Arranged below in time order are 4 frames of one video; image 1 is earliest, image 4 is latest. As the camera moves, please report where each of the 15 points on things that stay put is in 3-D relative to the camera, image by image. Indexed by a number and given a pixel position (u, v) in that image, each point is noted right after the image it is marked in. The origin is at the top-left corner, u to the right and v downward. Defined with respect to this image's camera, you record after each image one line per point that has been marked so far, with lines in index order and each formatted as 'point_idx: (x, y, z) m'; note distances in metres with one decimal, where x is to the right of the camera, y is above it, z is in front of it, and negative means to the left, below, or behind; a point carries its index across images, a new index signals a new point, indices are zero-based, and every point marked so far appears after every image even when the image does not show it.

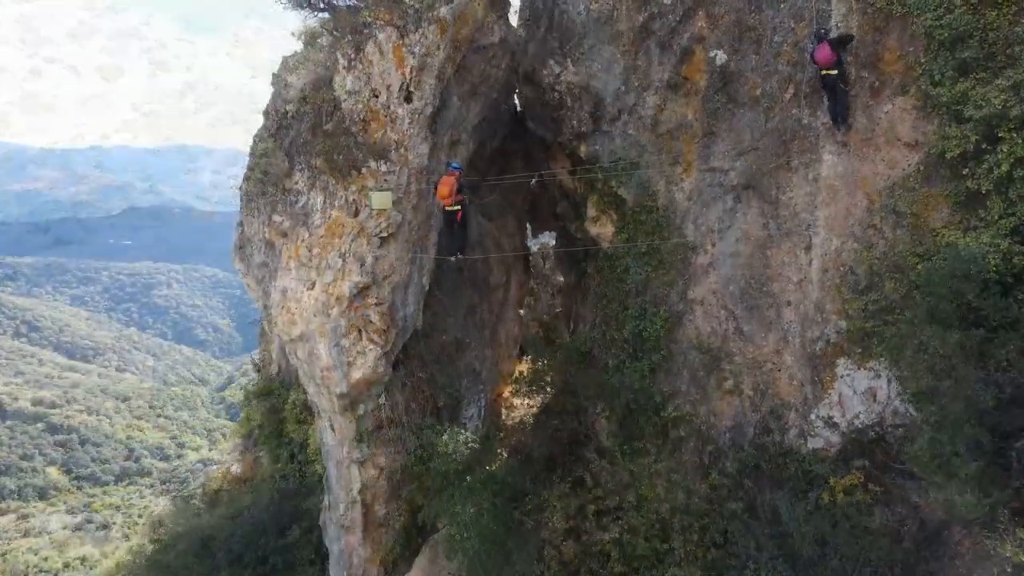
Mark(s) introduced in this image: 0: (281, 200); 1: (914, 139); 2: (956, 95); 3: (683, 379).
0: (-4.0, +1.5, +11.7) m
1: (+5.9, +2.2, +9.8) m
2: (+6.0, +2.6, +8.9) m
3: (+3.0, -1.7, +12.5) m
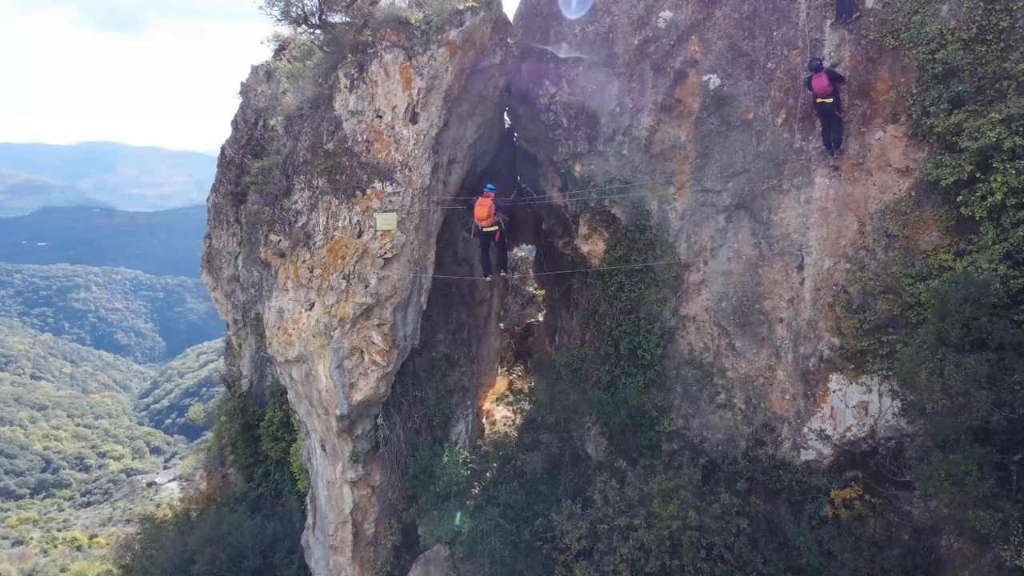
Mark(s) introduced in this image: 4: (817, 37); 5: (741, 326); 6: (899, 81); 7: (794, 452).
0: (-4.0, +1.2, +11.5) m
1: (+6.0, +1.9, +10.3) m
2: (+6.2, +2.3, +9.4) m
3: (+3.0, -2.0, +12.7) m
4: (+5.0, +4.1, +11.1) m
5: (+4.1, -0.7, +12.2) m
6: (+5.9, +3.2, +10.3) m
7: (+4.8, -2.8, +11.5) m
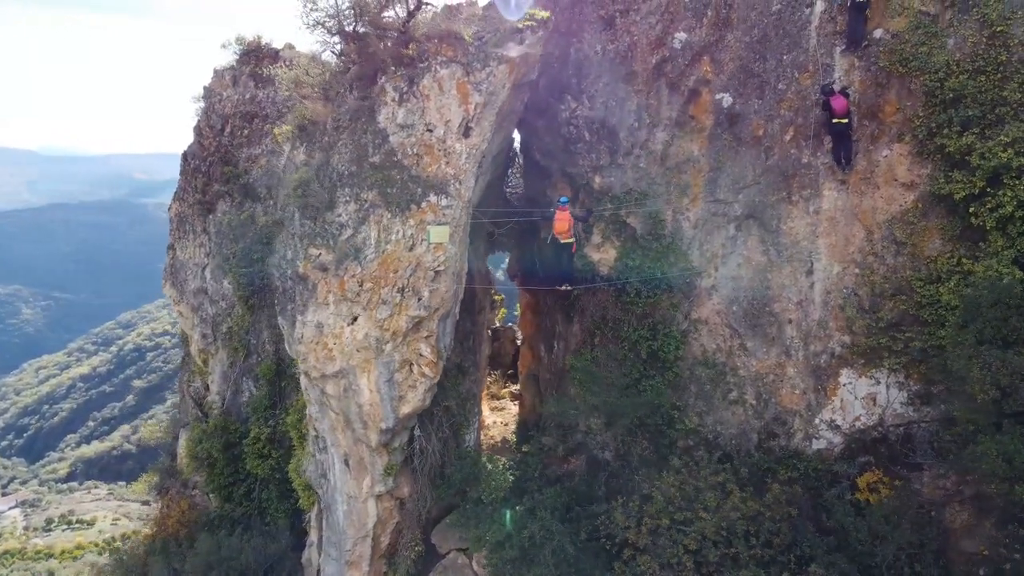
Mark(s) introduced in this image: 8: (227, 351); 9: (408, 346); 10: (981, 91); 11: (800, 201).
0: (-3.3, +0.9, +11.3) m
1: (+6.8, +1.9, +11.5) m
2: (+7.1, +2.2, +10.7) m
3: (+3.6, -2.1, +13.5) m
4: (+5.7, +4.1, +12.2) m
5: (+4.7, -0.8, +13.2) m
6: (+6.7, +3.1, +11.5) m
7: (+5.5, -2.9, +12.5) m
8: (-8.2, -1.8, +19.5) m
9: (-1.8, -1.0, +11.3) m
10: (+7.3, +3.1, +10.5) m
11: (+5.4, +1.6, +12.6) m
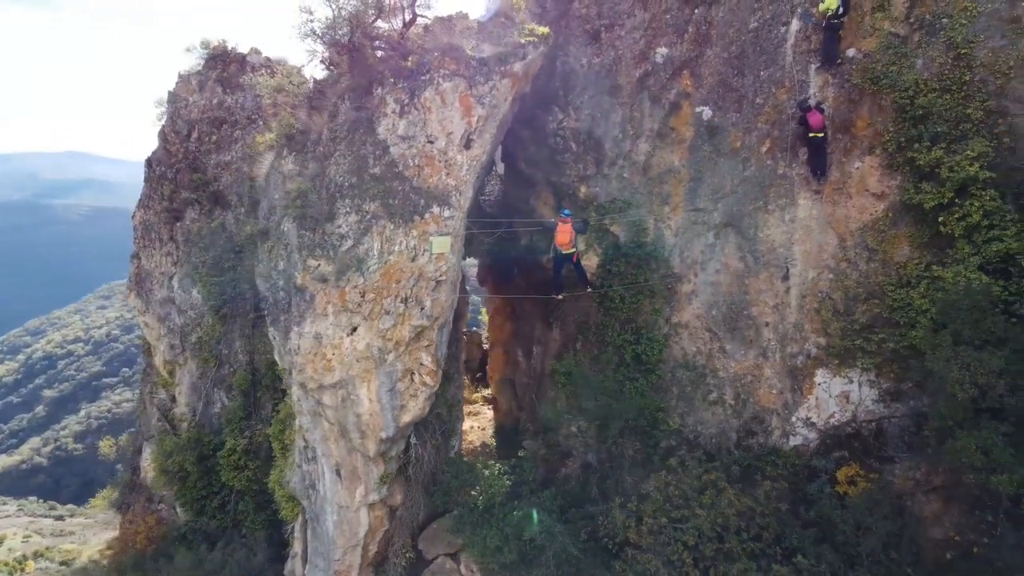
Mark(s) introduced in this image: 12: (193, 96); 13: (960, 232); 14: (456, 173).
0: (-3.3, +0.7, +11.3) m
1: (+6.7, +1.8, +12.3) m
2: (+7.0, +2.2, +11.5) m
3: (+3.4, -2.2, +14.0) m
4: (+5.5, +4.0, +12.9) m
5: (+4.5, -0.9, +13.8) m
6: (+6.6, +3.1, +12.3) m
7: (+5.4, -3.0, +13.2) m
8: (-8.9, -2.1, +19.1) m
9: (-1.8, -1.1, +11.4) m
10: (+7.3, +3.0, +11.4) m
11: (+5.2, +1.5, +13.3) m
12: (-9.3, +5.6, +19.7) m
13: (+7.3, +0.9, +11.1) m
14: (-1.0, +1.9, +11.4) m
